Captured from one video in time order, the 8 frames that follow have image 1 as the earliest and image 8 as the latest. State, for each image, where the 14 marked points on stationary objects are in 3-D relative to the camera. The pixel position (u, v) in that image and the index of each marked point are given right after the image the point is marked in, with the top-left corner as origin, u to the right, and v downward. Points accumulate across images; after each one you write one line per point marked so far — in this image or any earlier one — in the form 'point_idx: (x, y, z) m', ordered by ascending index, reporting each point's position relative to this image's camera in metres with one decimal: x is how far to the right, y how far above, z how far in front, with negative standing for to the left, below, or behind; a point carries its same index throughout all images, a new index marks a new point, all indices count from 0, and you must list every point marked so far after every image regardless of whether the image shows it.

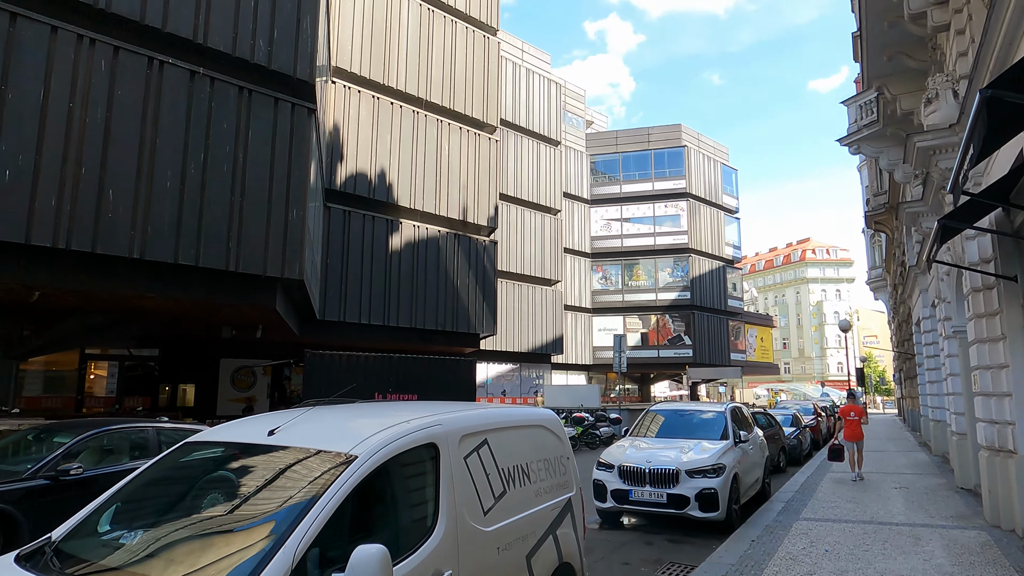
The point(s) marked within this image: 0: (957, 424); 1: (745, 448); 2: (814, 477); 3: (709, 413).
0: (+6.6, -2.0, +9.9) m
1: (+3.0, -2.1, +8.6) m
2: (+5.6, -3.3, +12.2) m
3: (+2.8, -1.7, +9.2) m
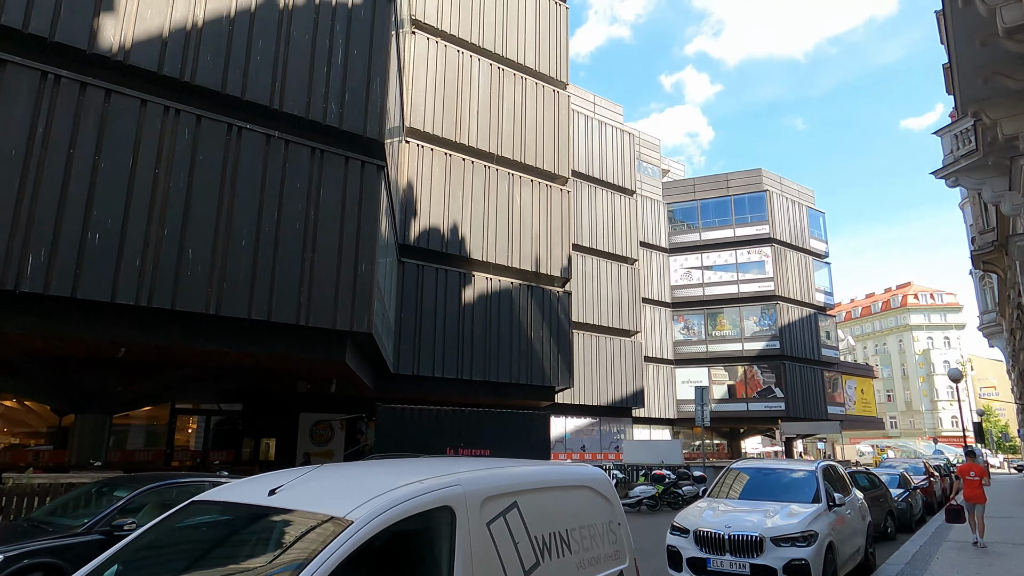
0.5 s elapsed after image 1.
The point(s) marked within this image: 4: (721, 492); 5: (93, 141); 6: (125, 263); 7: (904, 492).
0: (+7.5, -2.5, +8.5) m
1: (+3.8, -2.6, +7.7) m
2: (+6.8, -4.0, +10.8) m
3: (+3.7, -2.3, +8.3) m
4: (+2.7, -2.5, +8.4) m
5: (-6.4, +2.3, +10.2) m
6: (-5.9, +0.4, +10.2) m
7: (+8.0, -4.2, +13.7) m
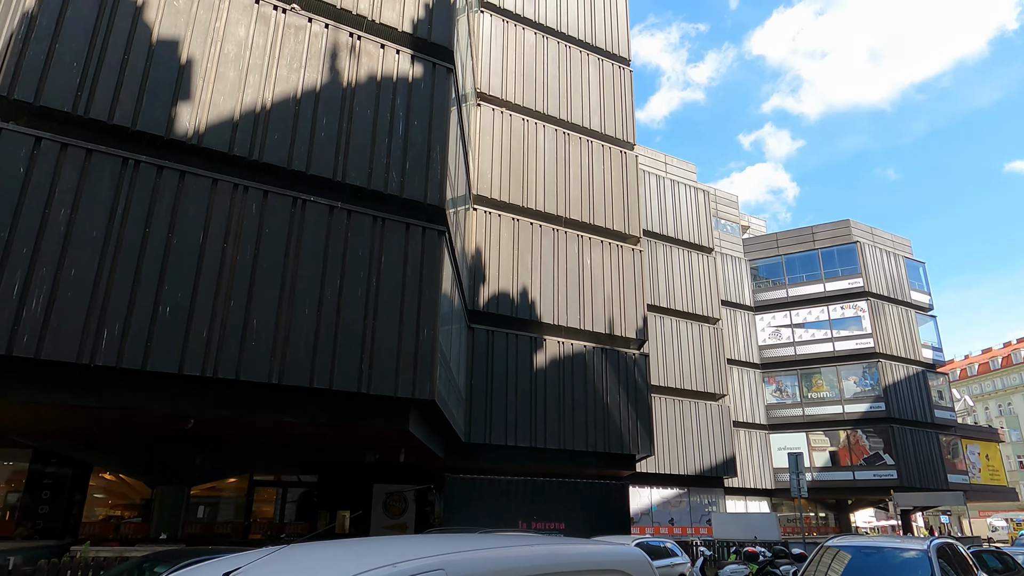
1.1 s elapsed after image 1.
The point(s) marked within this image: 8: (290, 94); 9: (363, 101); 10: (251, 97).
0: (+8.2, -2.9, +6.9) m
1: (+4.4, -3.0, +6.5) m
2: (+7.8, -4.7, +9.0) m
3: (+4.4, -2.8, +7.1) m
4: (+3.4, -3.1, +7.3) m
5: (-5.5, +1.1, +10.7) m
6: (-5.0, -0.7, +10.4) m
7: (+9.4, -5.0, +11.7) m
8: (-4.1, +3.6, +12.4) m
9: (-3.0, +3.7, +13.2) m
10: (-4.7, +3.4, +12.0) m
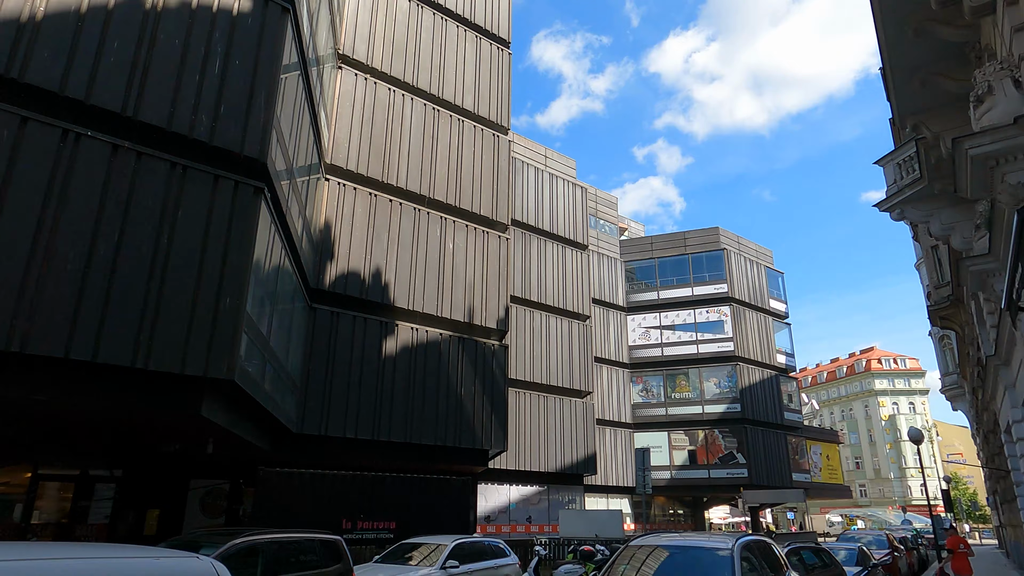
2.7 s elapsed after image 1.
0: (+5.9, -2.9, +6.8) m
1: (+2.2, -2.8, +5.8) m
2: (+5.1, -4.6, +8.9) m
3: (+2.1, -2.5, +6.5) m
4: (+1.1, -2.8, +6.5) m
5: (-8.1, +1.9, +8.4) m
6: (-7.6, 0.0, +8.2) m
7: (+6.2, -5.0, +11.8) m
8: (-6.8, +4.4, +10.3) m
9: (-5.8, +4.4, +11.2) m
10: (-7.3, +4.2, +9.8) m
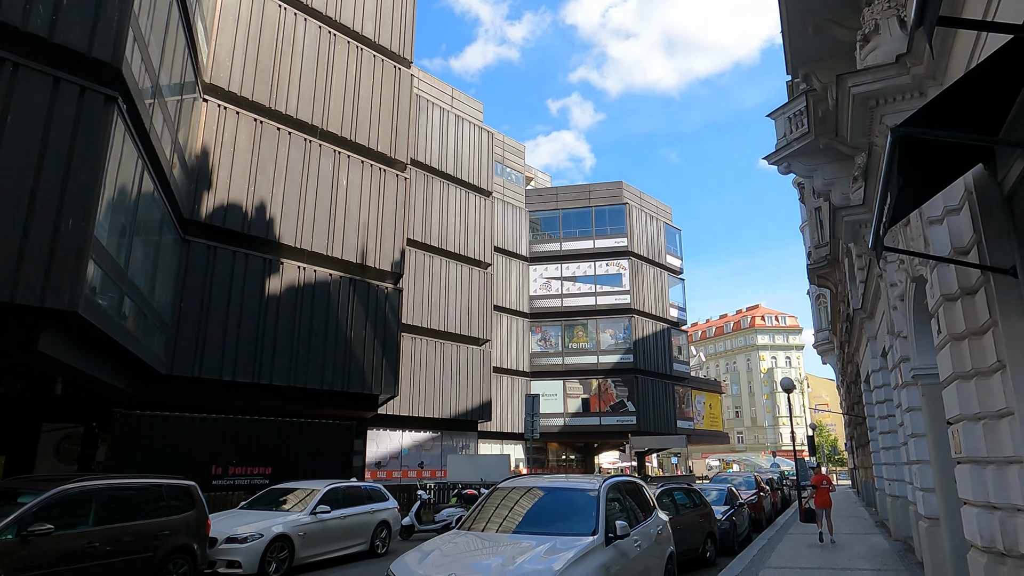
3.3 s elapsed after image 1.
0: (+4.5, -2.4, +7.2) m
1: (+1.0, -2.2, +5.7) m
2: (+3.3, -3.9, +9.3) m
3: (+0.8, -1.9, +6.3) m
4: (-0.2, -2.1, +6.3) m
5: (-9.3, +3.0, +6.5) m
6: (-8.9, +1.1, +6.5) m
7: (+4.0, -4.1, +12.3) m
8: (-8.3, +5.5, +8.4) m
9: (-7.4, +5.6, +9.5) m
10: (-8.7, +5.3, +7.8) m
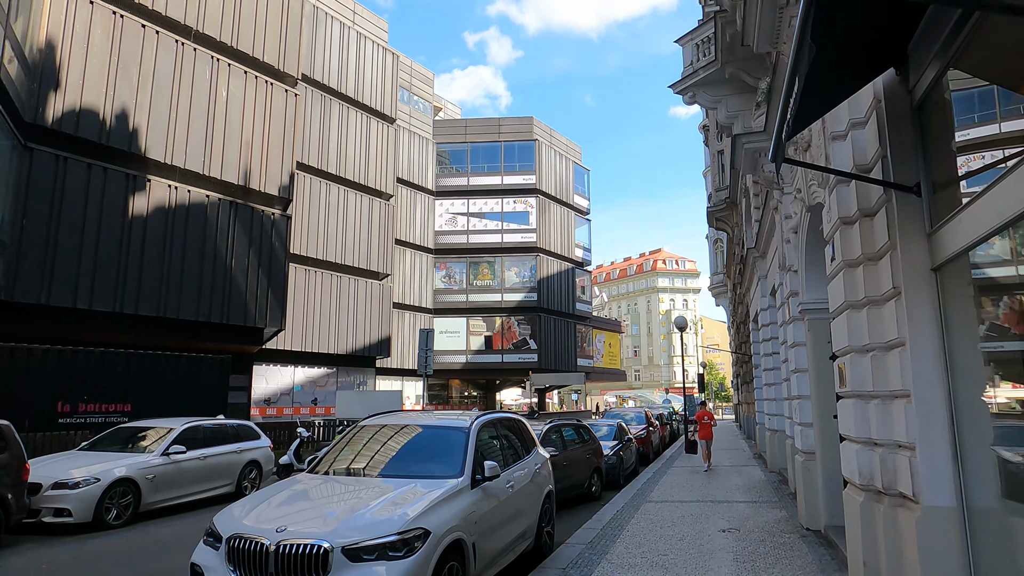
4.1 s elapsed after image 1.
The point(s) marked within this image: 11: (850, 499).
0: (+3.2, -1.6, +7.2) m
1: (-0.2, -1.6, +5.2) m
2: (+1.7, -2.9, +9.2) m
3: (-0.4, -1.2, +5.8) m
4: (-1.4, -1.4, +5.6) m
5: (-10.3, +3.9, +4.1) m
6: (-9.9, +2.0, +4.4) m
7: (+1.9, -2.9, +12.3) m
8: (-9.4, +6.6, +5.9) m
9: (-8.6, +6.7, +7.1) m
10: (-9.7, +6.3, +5.3) m
11: (+2.2, -1.4, +4.3) m
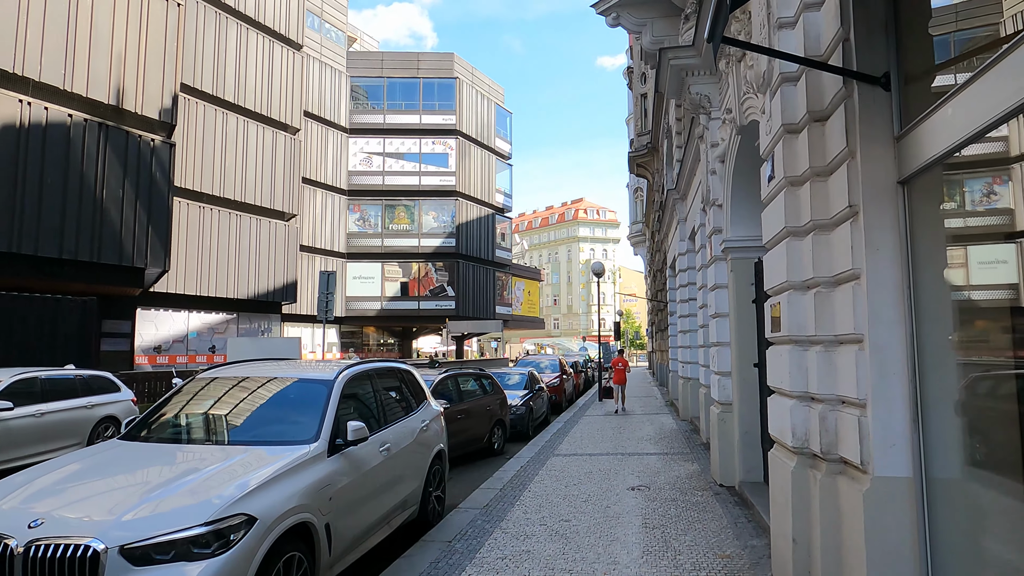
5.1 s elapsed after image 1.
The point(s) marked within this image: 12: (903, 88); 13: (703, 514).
0: (+2.1, -1.0, +6.6) m
1: (-1.0, -1.1, +4.3) m
2: (+0.4, -2.1, +8.6) m
3: (-1.3, -0.7, +4.8) m
4: (-2.2, -0.9, +4.5) m
5: (-10.8, +4.4, +1.6) m
6: (-10.5, +2.5, +2.1) m
7: (+0.2, -1.9, +11.7) m
8: (-10.1, +7.2, +3.3) m
9: (-9.4, +7.4, +4.5) m
10: (-10.4, +6.9, +2.7) m
11: (+1.4, -1.0, +3.6) m
12: (+1.7, +0.9, +2.9) m
13: (+1.5, -1.8, +5.3) m
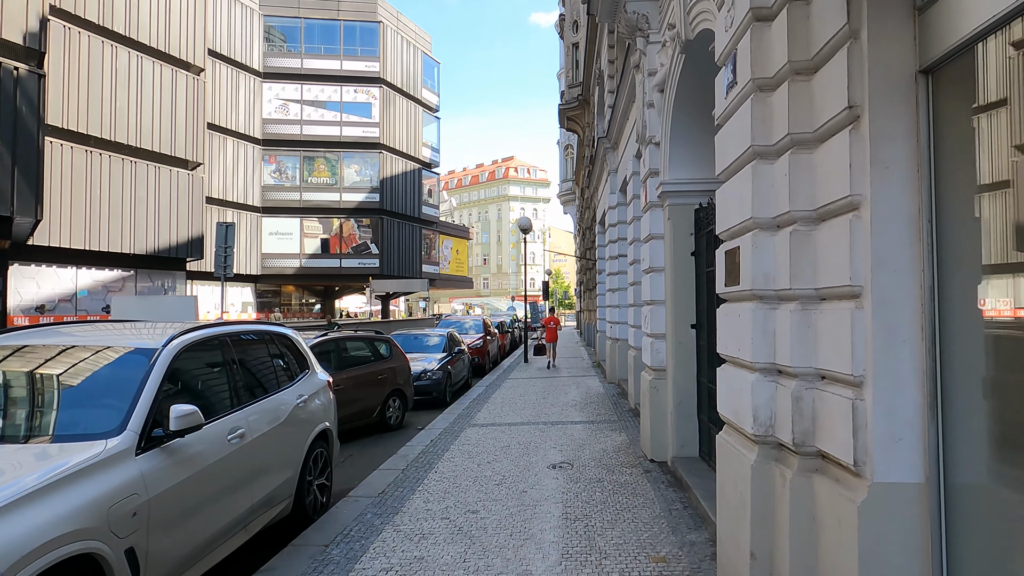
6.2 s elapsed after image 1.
0: (+1.3, -0.6, +5.9) m
1: (-1.5, -0.8, +3.3) m
2: (-0.7, -1.6, +7.7) m
3: (-1.9, -0.3, +3.7) m
4: (-2.8, -0.6, +3.3) m
5: (-11.0, +4.5, -0.7) m
6: (-10.8, +2.7, -0.2) m
7: (-1.1, -1.1, +10.8) m
8: (-10.4, +7.5, +0.8) m
9: (-9.9, +7.7, +2.1) m
10: (-10.6, +7.1, +0.2) m
11: (+0.9, -0.7, +2.8) m
12: (+1.3, +1.1, +2.1) m
13: (+0.8, -1.4, +4.5) m
